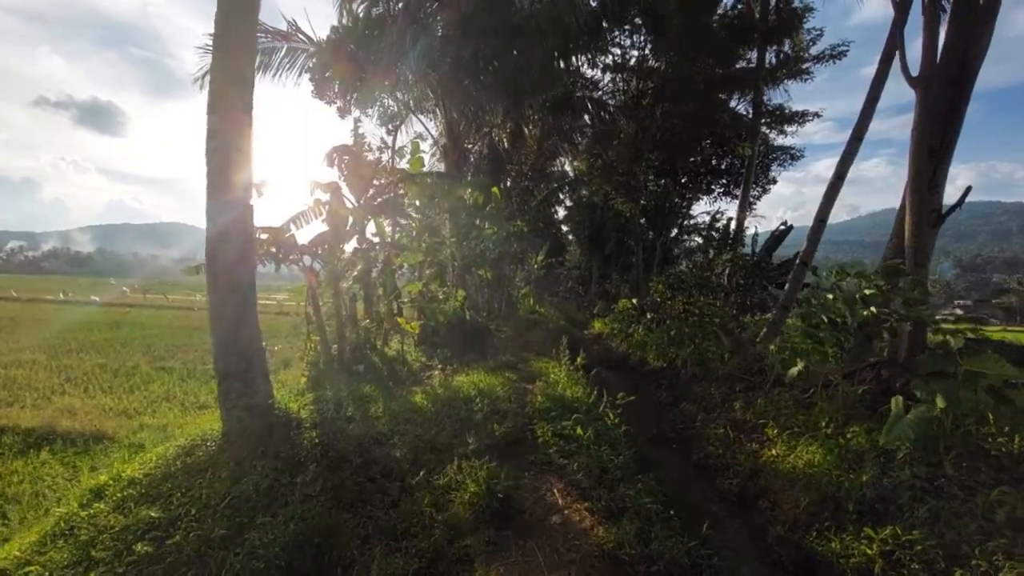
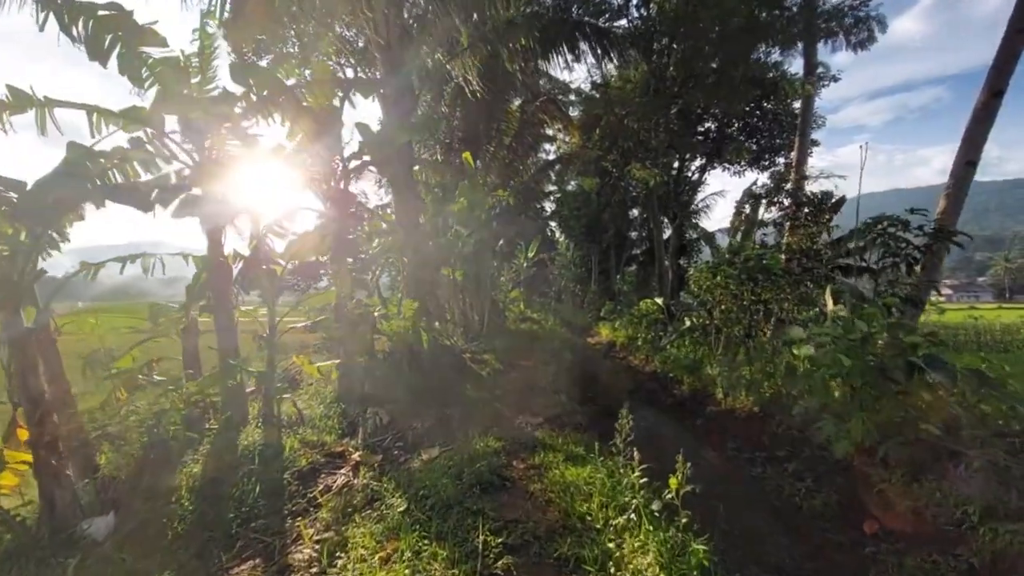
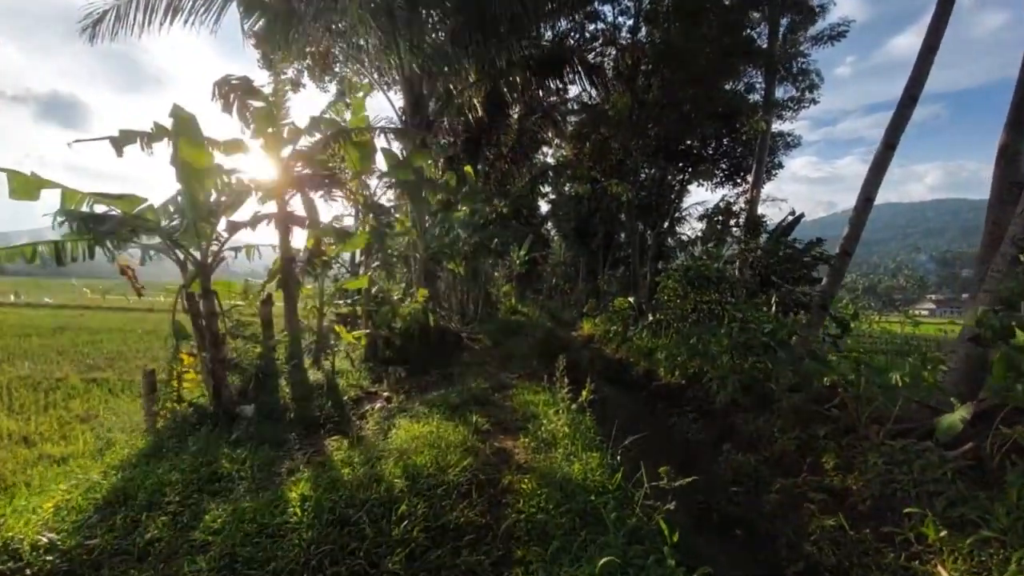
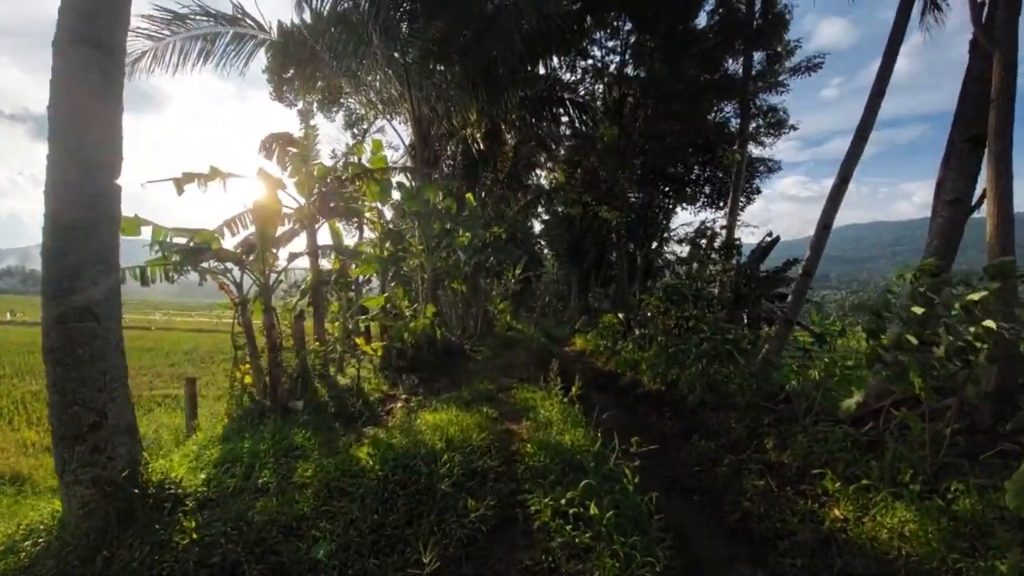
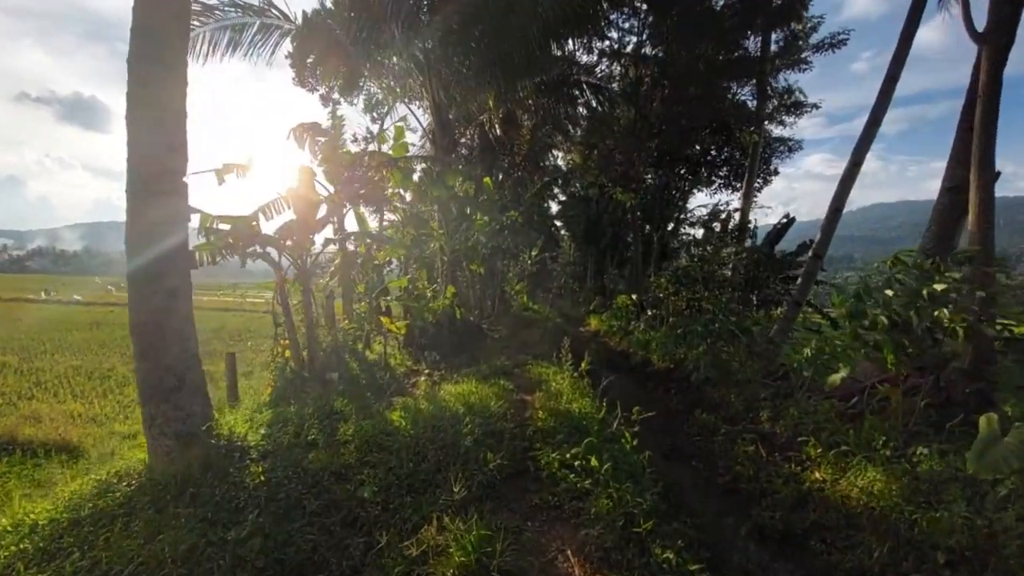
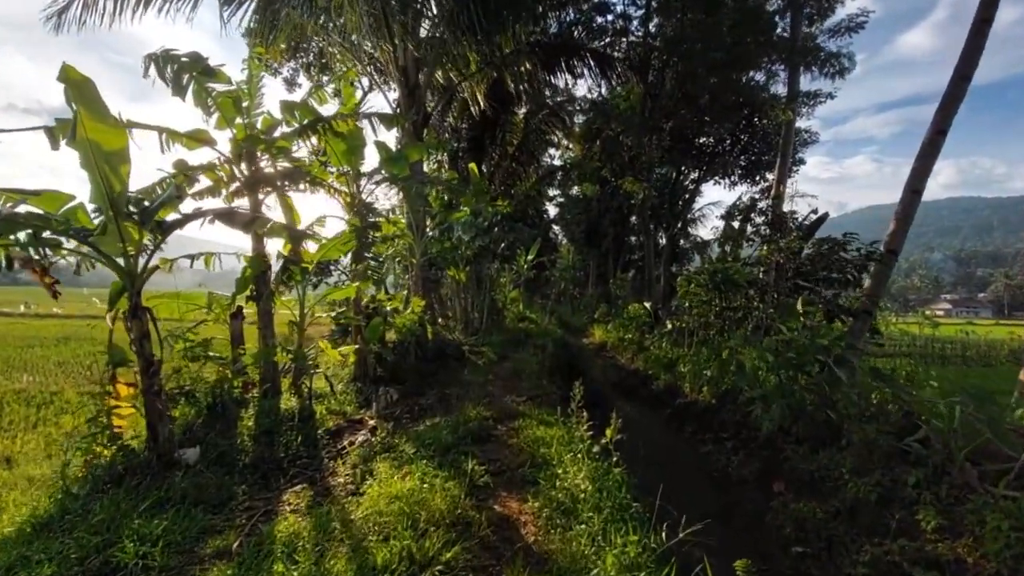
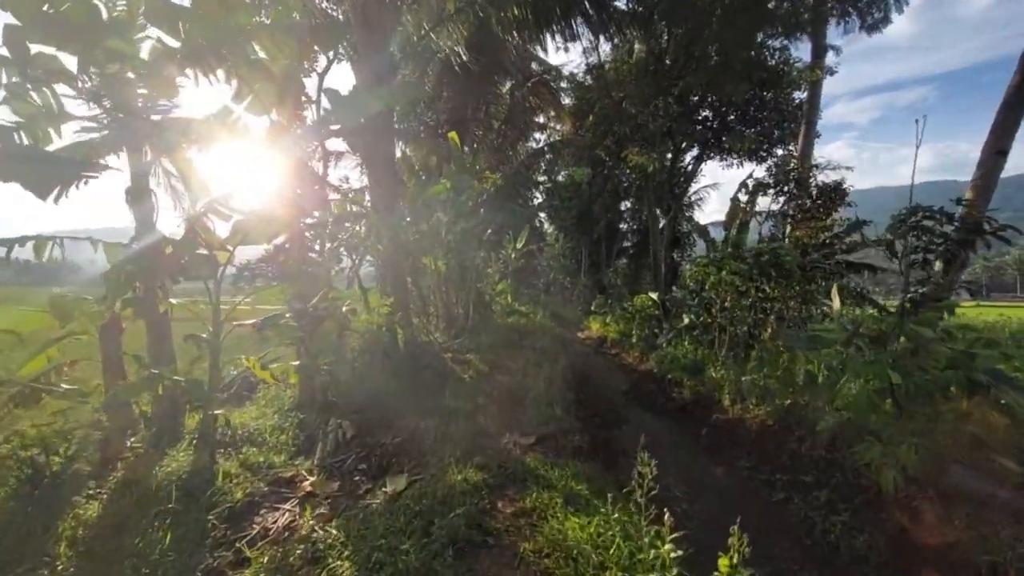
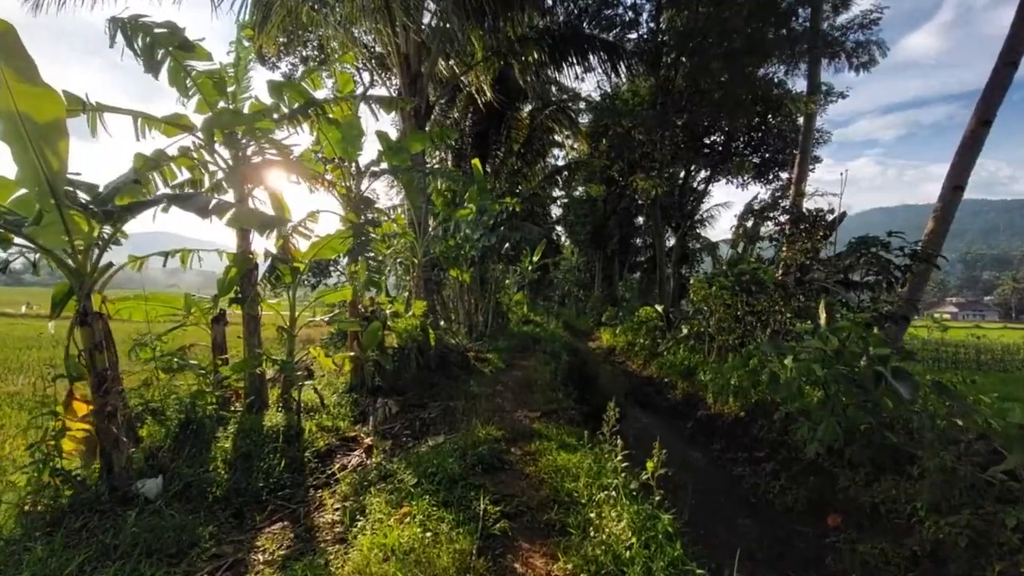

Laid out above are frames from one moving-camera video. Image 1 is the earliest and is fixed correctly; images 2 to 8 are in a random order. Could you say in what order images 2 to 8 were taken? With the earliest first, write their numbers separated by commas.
5, 4, 3, 6, 8, 2, 7
